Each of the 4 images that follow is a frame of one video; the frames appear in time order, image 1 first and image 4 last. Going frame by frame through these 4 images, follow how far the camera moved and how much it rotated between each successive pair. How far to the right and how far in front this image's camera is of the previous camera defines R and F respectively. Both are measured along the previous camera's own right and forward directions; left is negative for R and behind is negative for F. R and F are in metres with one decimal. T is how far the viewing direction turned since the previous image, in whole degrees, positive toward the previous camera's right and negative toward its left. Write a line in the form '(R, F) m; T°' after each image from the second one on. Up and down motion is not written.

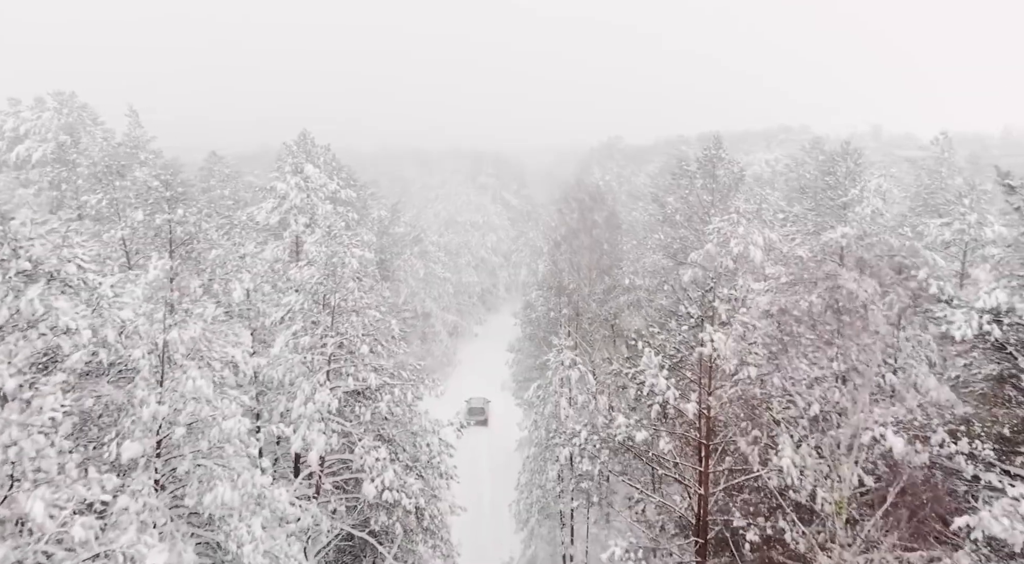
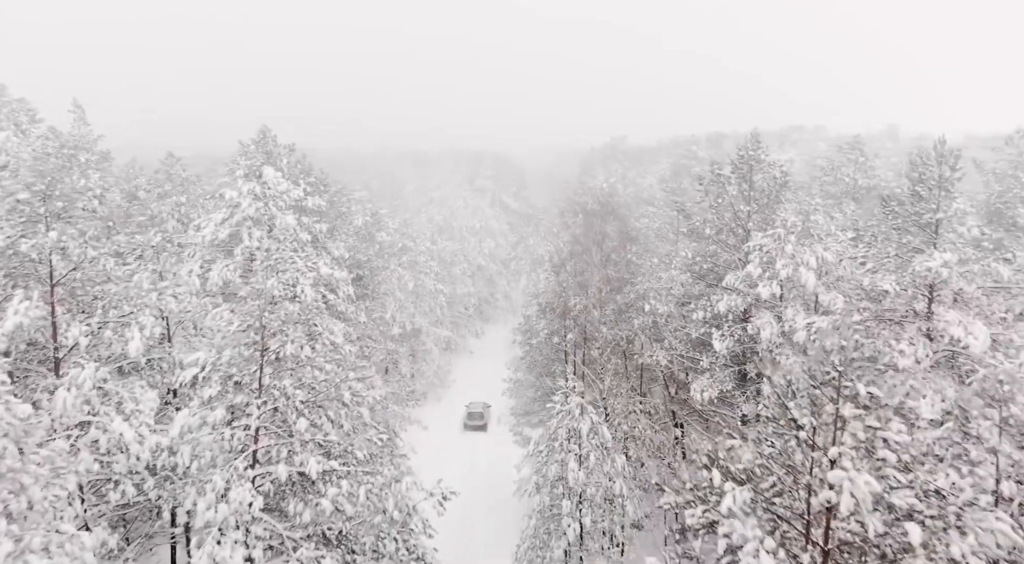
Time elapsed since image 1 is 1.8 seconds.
(+0.1, +3.5) m; 0°
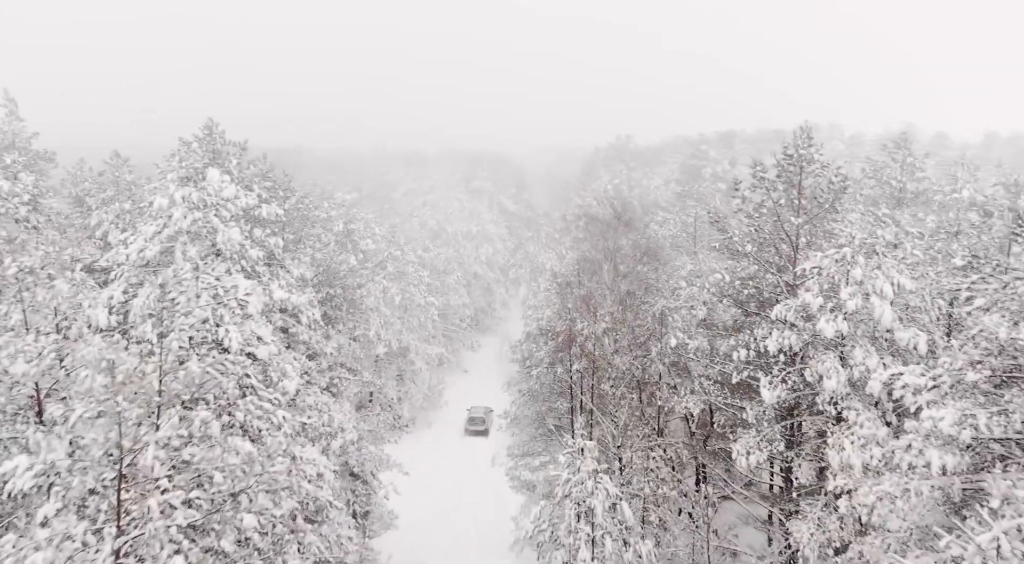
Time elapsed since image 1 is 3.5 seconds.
(+0.1, +3.3) m; 0°
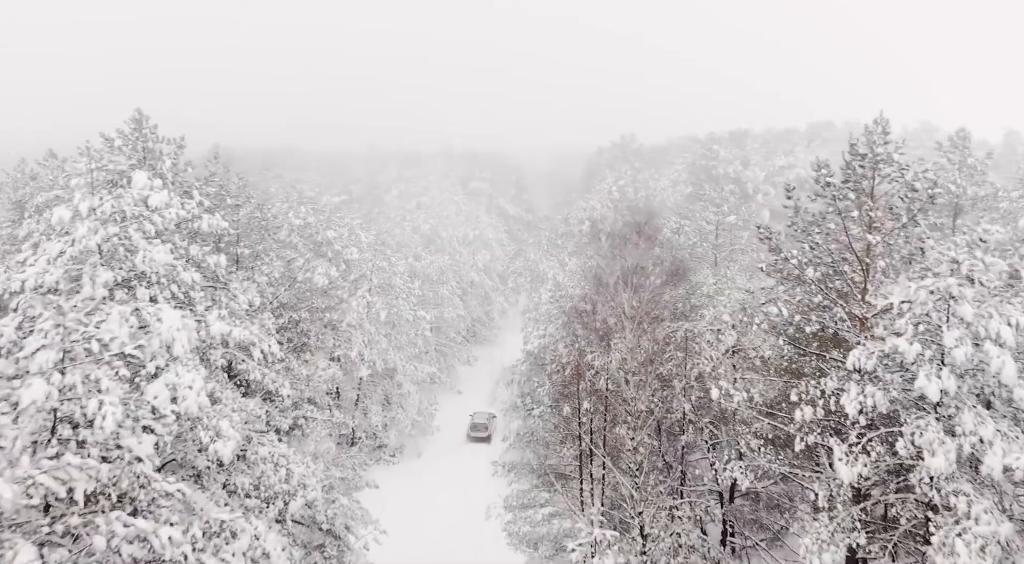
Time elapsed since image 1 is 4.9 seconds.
(+0.1, +3.0) m; 0°
